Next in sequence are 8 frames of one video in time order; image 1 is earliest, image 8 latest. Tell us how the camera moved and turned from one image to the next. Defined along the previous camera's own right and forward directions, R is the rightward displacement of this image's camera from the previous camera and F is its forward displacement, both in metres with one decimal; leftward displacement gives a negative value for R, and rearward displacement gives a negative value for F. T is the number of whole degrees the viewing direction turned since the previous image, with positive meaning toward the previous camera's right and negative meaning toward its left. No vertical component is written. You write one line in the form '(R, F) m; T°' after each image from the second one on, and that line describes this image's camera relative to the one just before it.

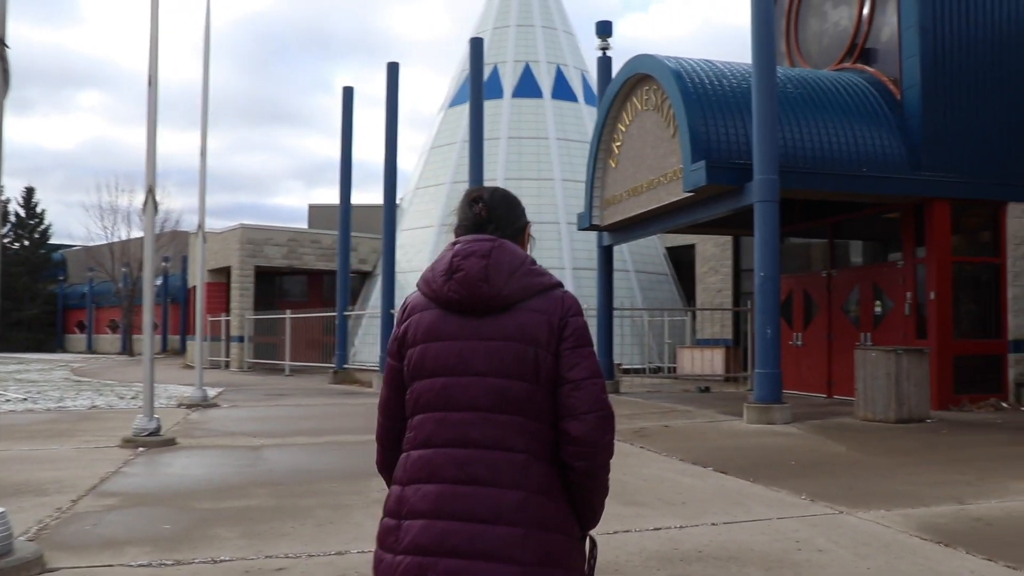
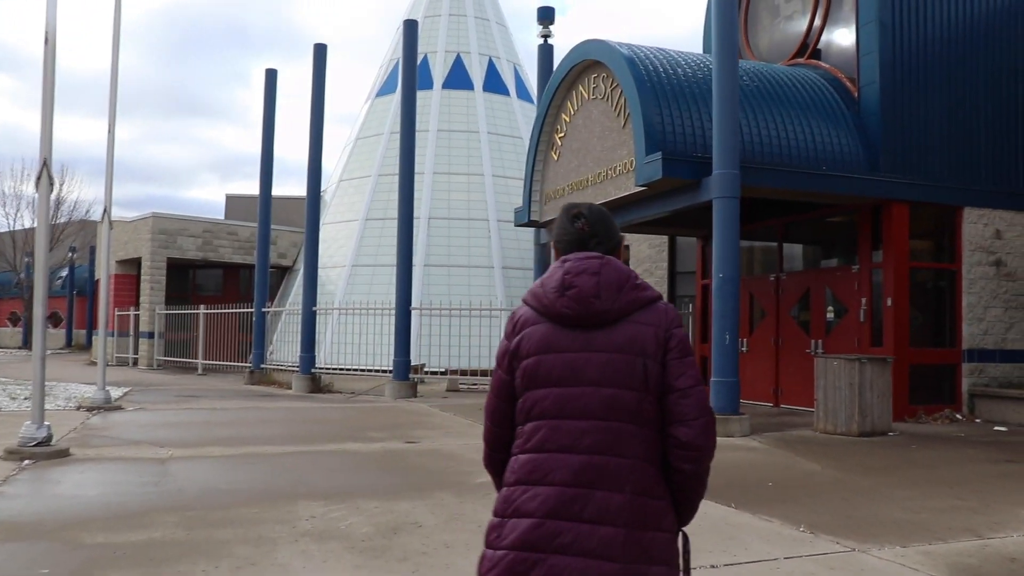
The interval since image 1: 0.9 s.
(-0.2, +0.9) m; +5°
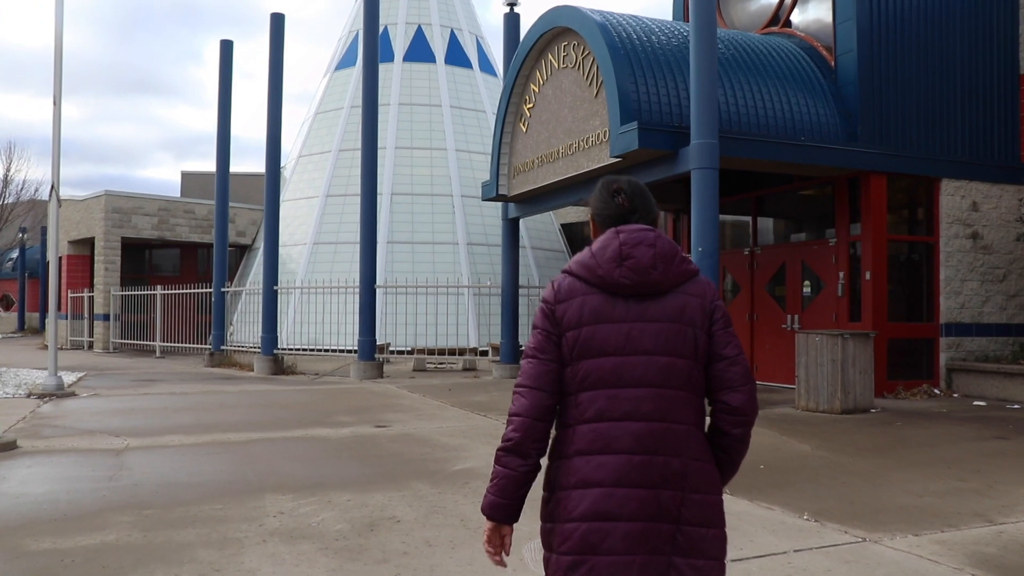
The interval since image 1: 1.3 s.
(-0.1, +0.4) m; +2°
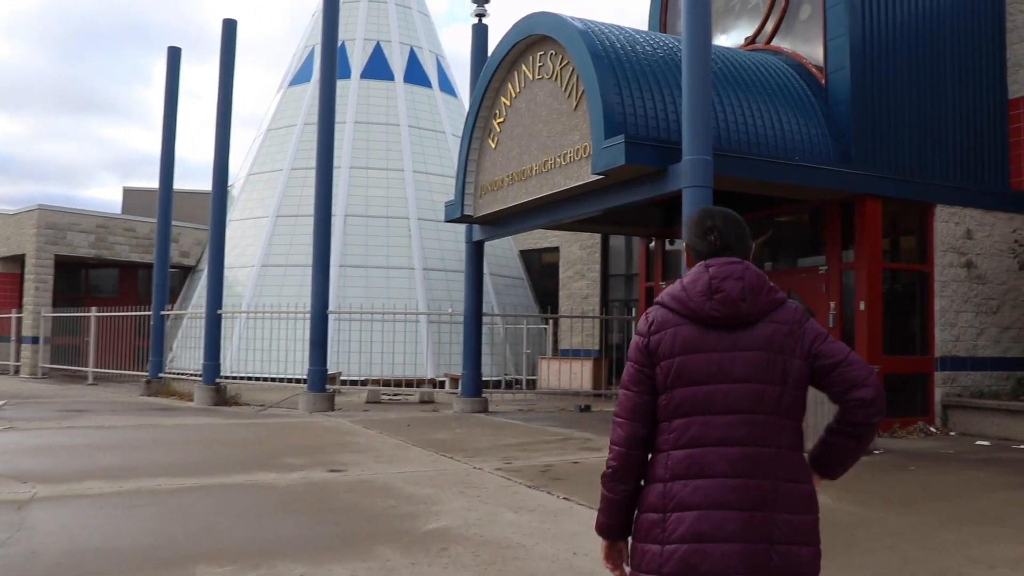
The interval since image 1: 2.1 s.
(-0.2, +1.0) m; +3°
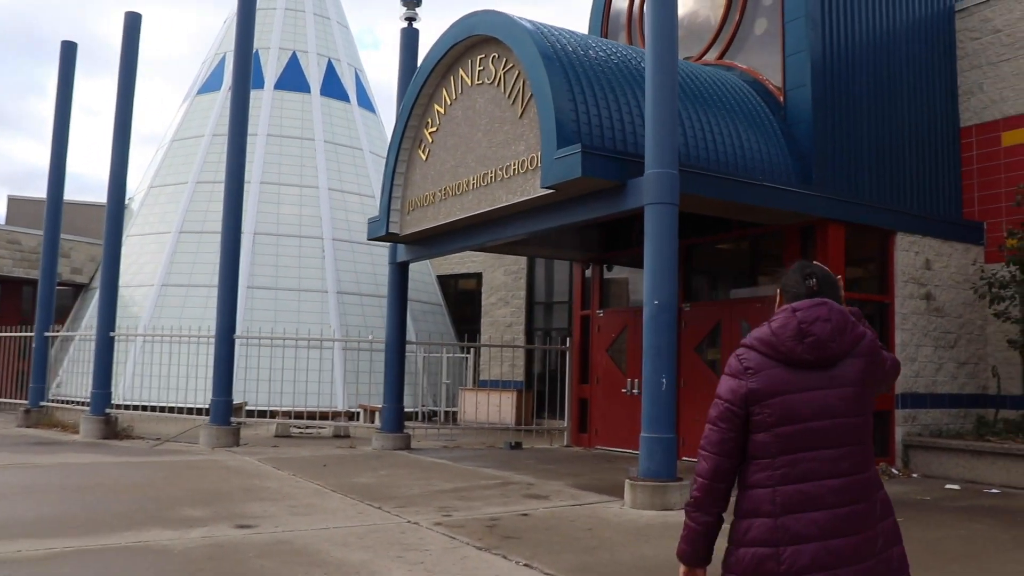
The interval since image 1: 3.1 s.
(-0.3, +1.1) m; +5°
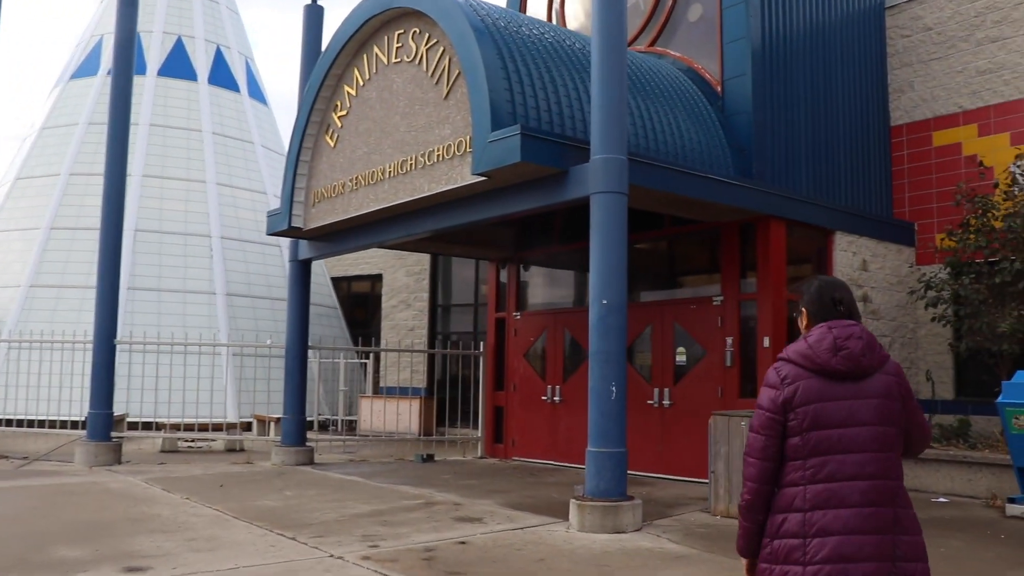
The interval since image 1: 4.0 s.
(-0.3, +0.9) m; +6°
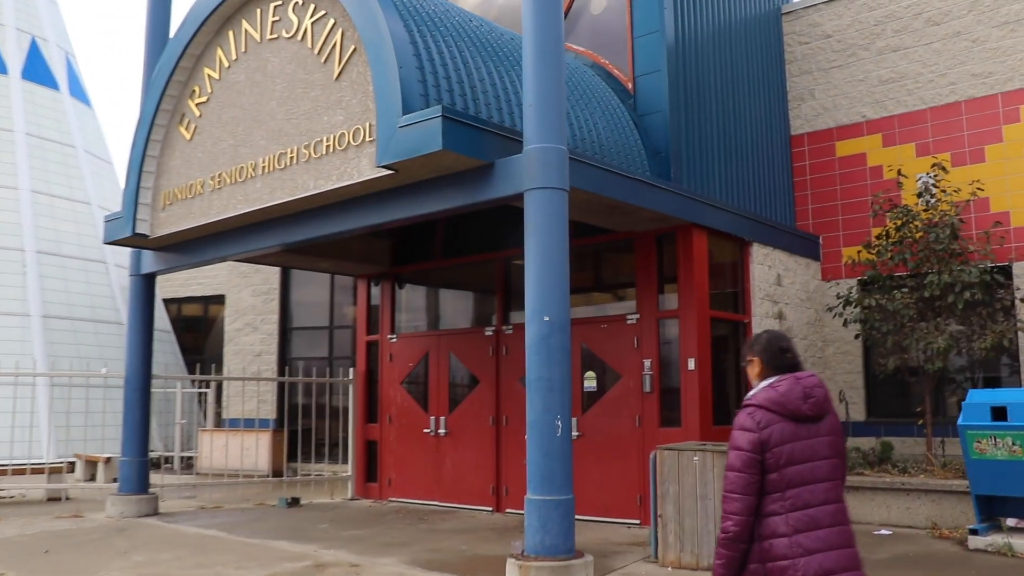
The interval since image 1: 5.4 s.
(-0.6, +1.3) m; +10°
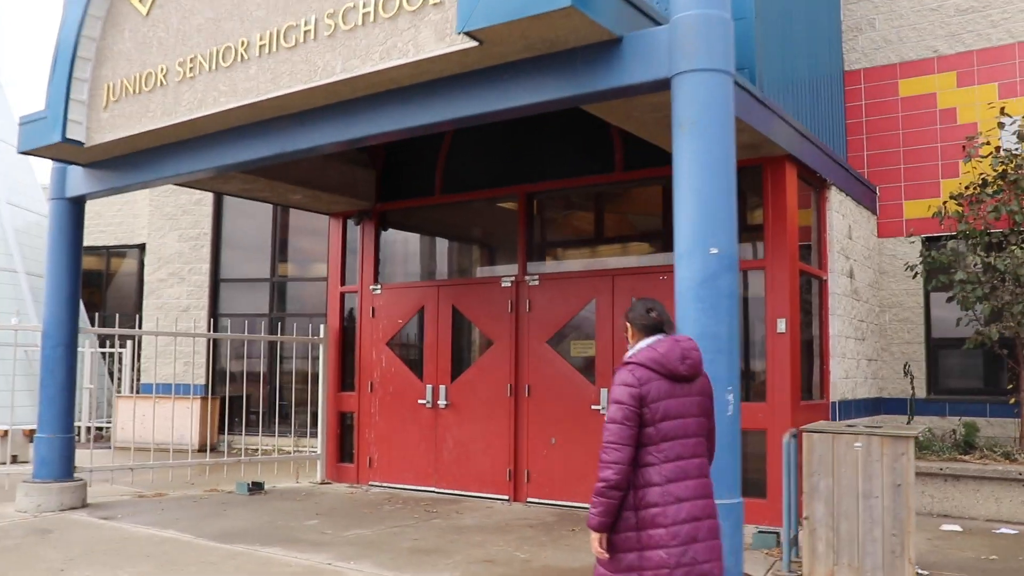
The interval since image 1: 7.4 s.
(-1.1, +1.9) m; +6°
